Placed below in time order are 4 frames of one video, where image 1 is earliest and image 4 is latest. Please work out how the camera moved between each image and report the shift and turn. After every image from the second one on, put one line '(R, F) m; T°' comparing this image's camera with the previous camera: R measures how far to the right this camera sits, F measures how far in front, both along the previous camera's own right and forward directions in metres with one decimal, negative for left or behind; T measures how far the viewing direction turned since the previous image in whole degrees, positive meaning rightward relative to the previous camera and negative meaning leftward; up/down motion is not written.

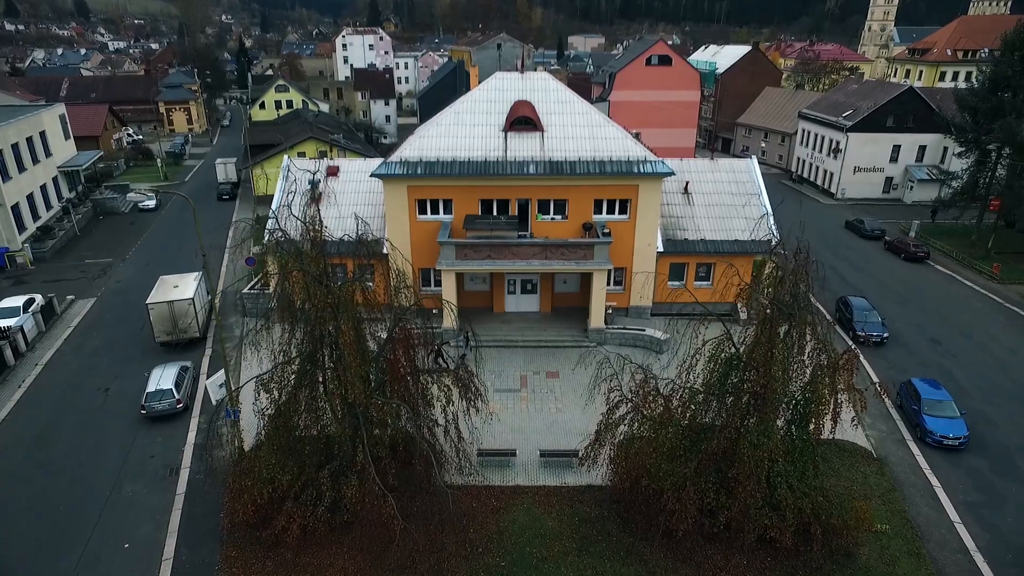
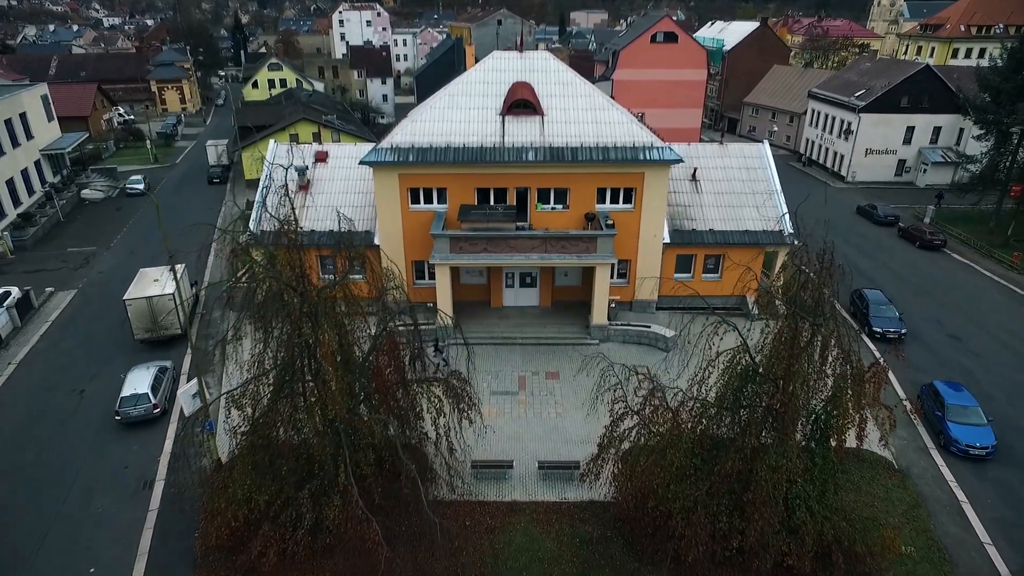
(+0.1, +1.5) m; 0°
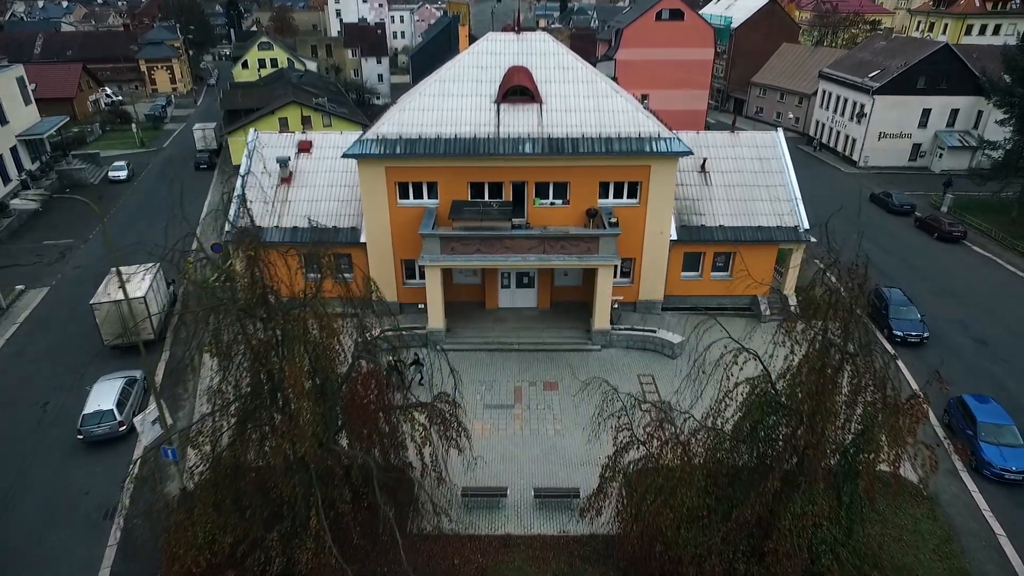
(+0.2, +1.8) m; 0°
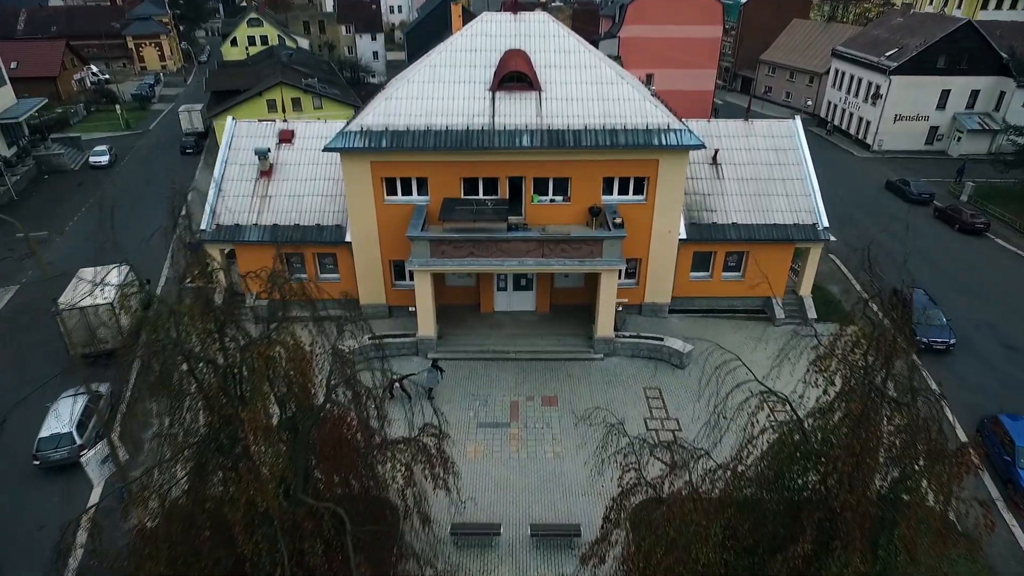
(+0.2, +1.8) m; 0°
